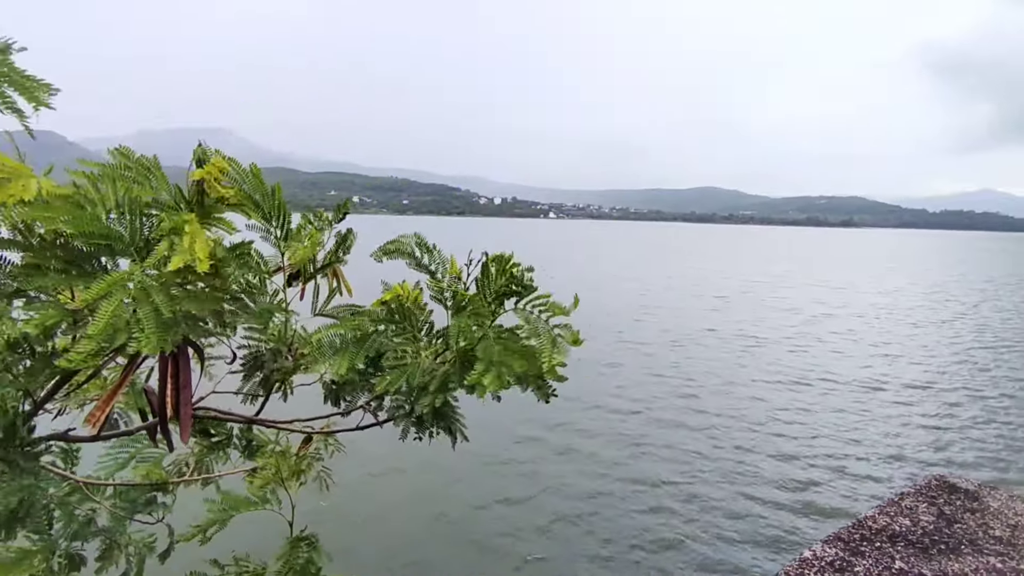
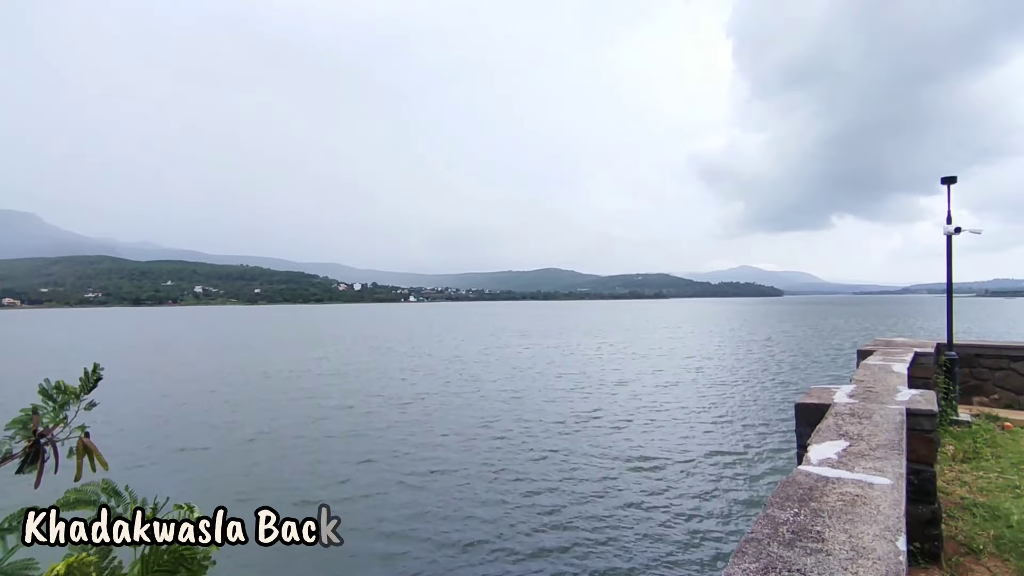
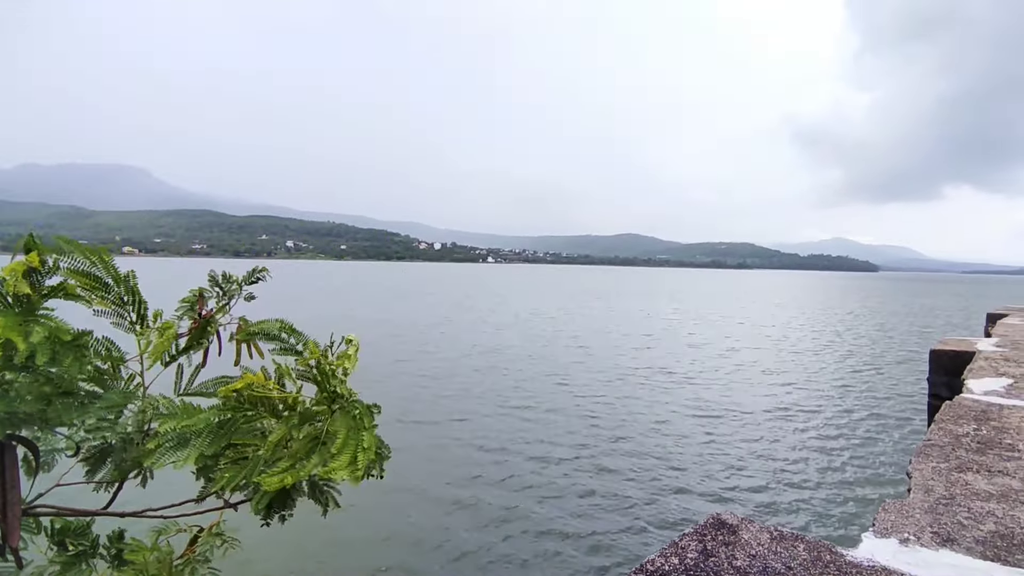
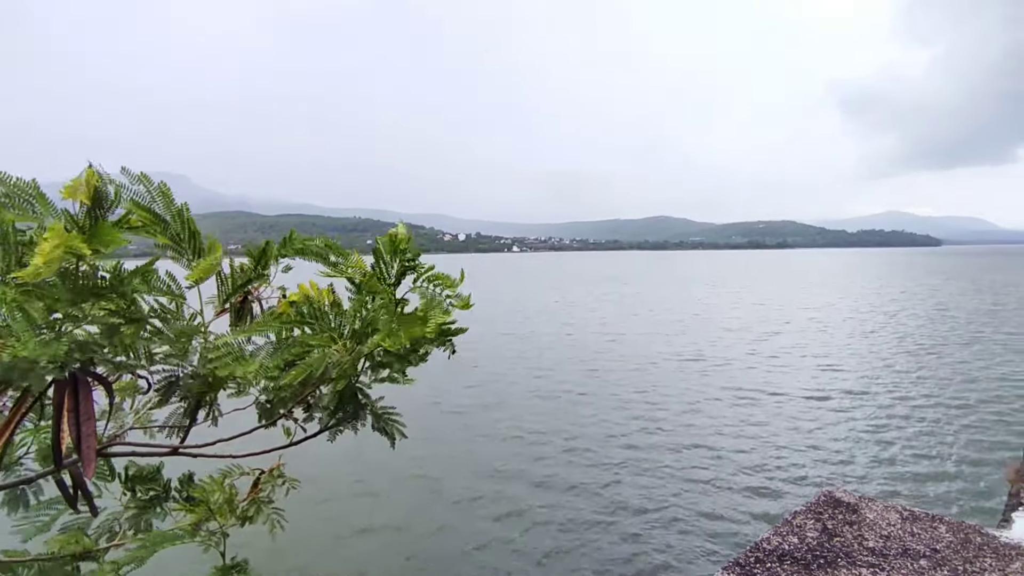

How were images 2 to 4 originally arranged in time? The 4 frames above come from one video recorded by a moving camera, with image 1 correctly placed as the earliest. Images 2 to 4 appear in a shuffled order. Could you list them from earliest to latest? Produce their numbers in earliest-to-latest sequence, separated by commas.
4, 3, 2
